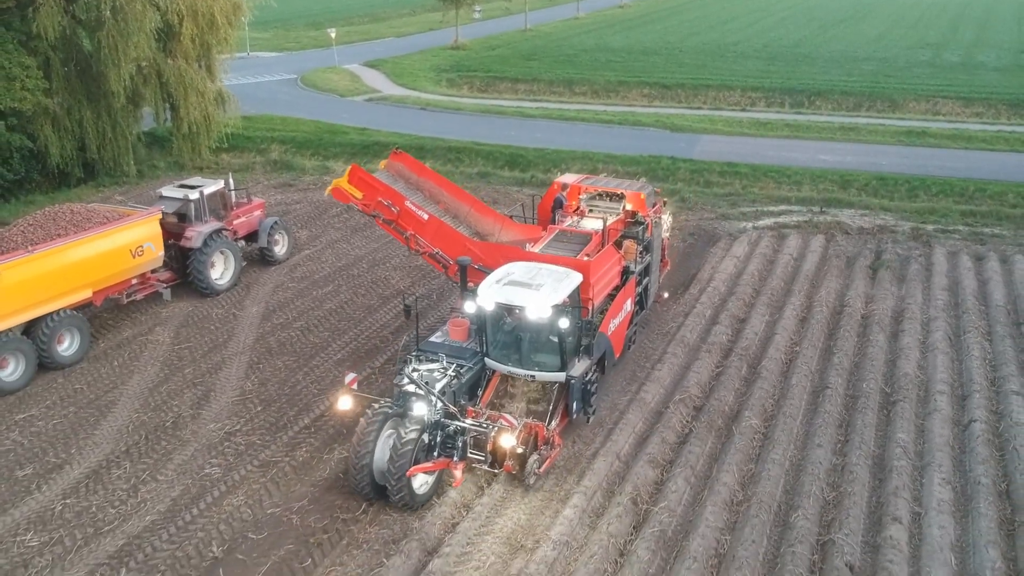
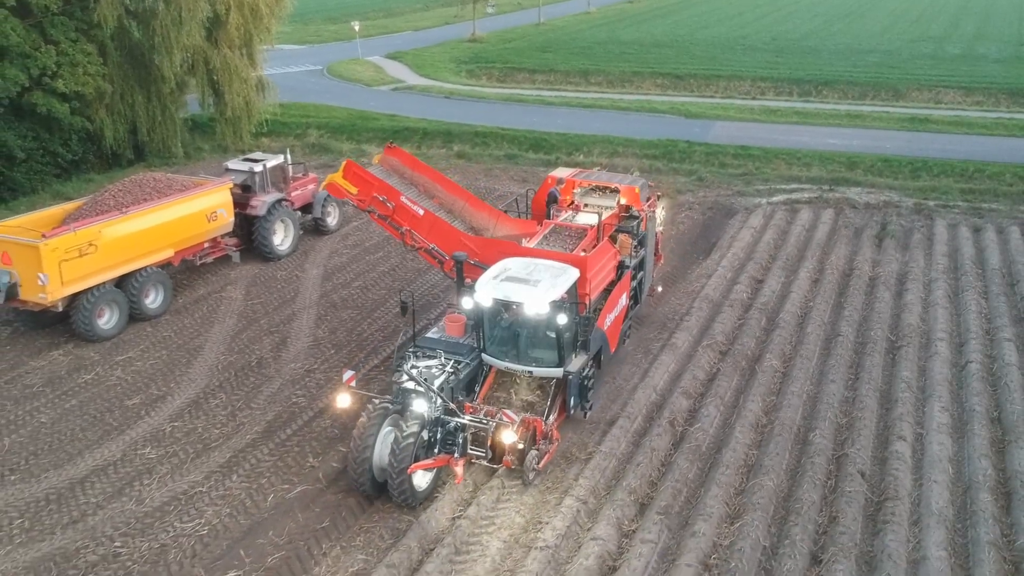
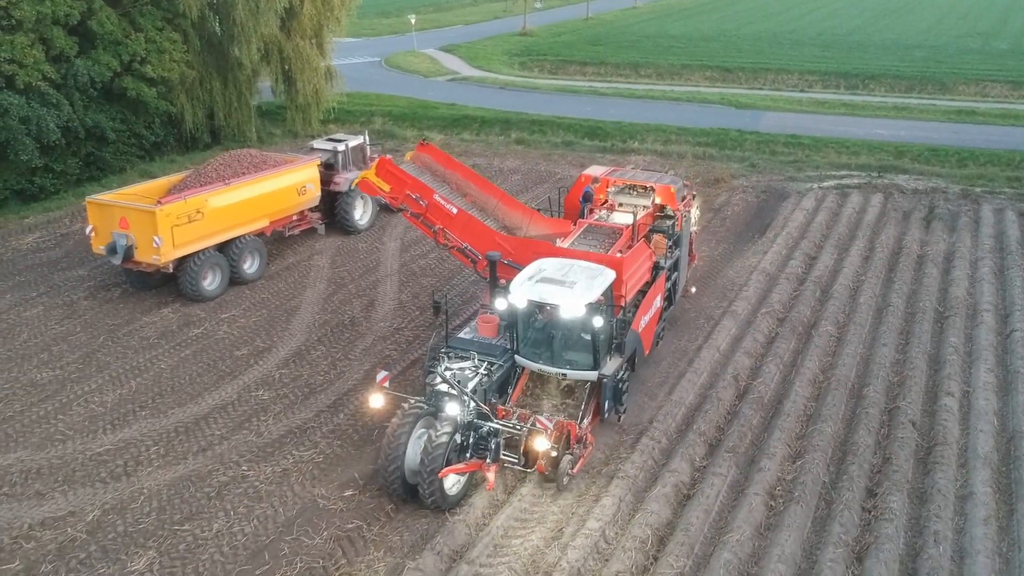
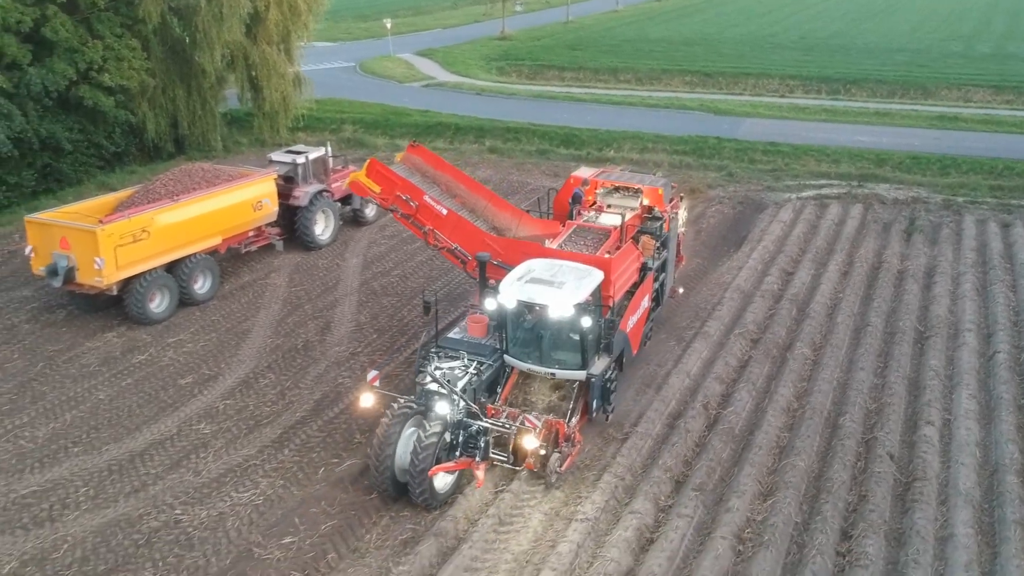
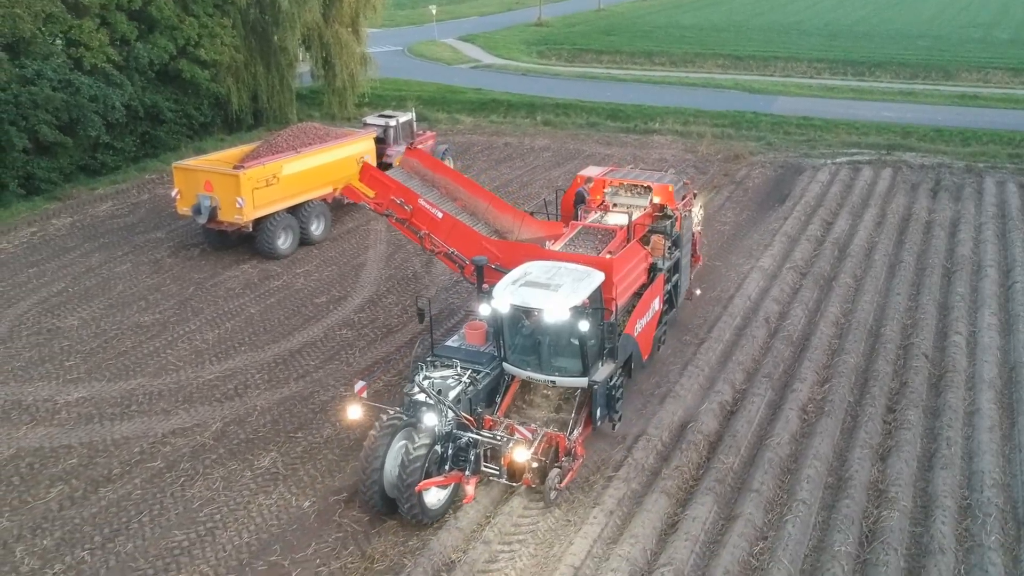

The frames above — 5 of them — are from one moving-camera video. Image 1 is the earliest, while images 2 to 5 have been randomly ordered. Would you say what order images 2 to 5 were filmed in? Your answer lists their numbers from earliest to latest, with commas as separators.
2, 4, 3, 5
